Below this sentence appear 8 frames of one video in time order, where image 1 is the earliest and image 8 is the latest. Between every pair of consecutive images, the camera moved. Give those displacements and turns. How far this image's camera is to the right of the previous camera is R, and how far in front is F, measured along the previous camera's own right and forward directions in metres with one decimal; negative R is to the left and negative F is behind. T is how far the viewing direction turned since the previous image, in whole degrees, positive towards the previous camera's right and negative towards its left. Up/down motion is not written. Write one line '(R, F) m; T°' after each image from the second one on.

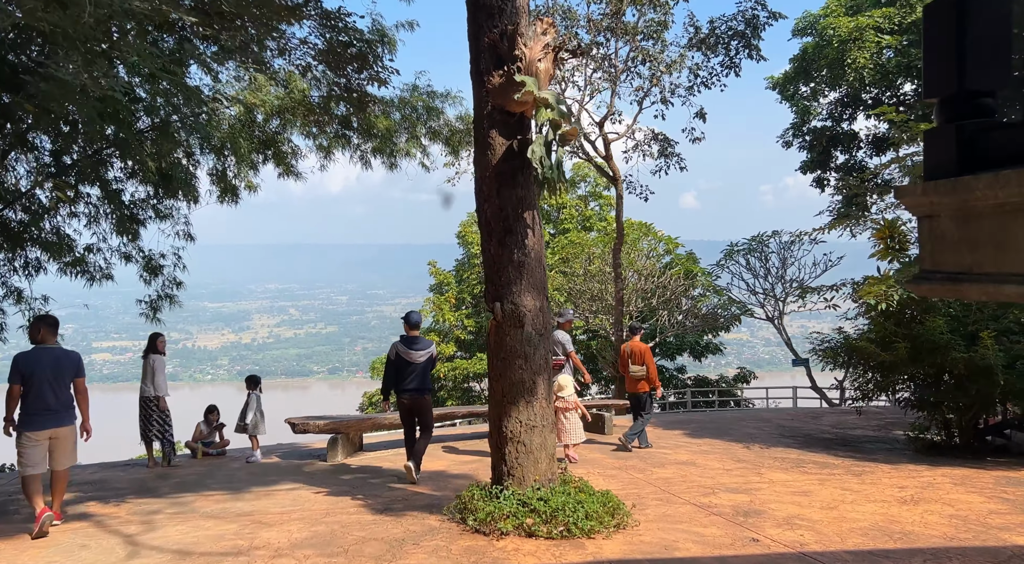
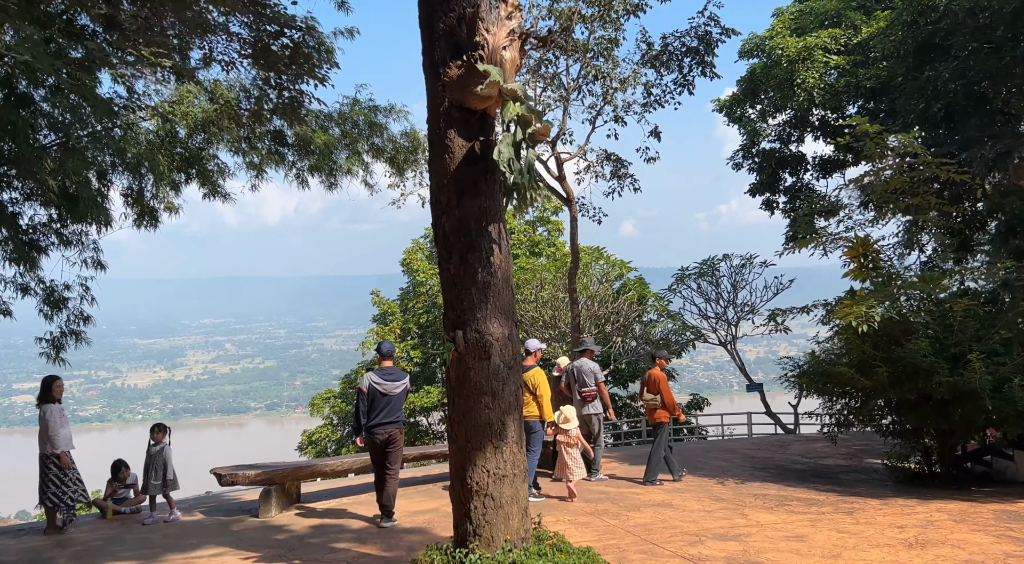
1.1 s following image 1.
(-0.1, +0.8) m; +4°
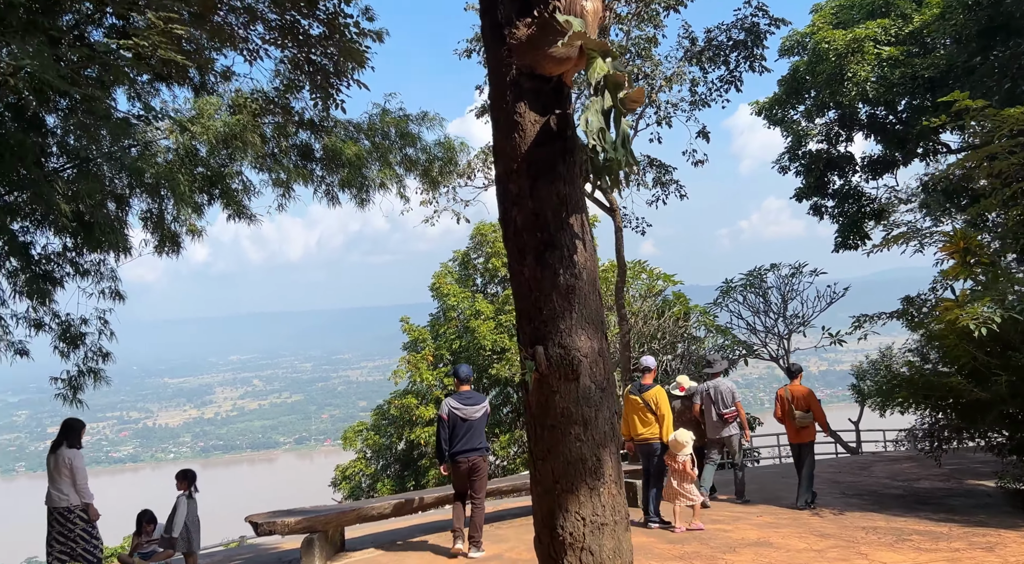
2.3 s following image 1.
(-0.3, +0.8) m; -2°
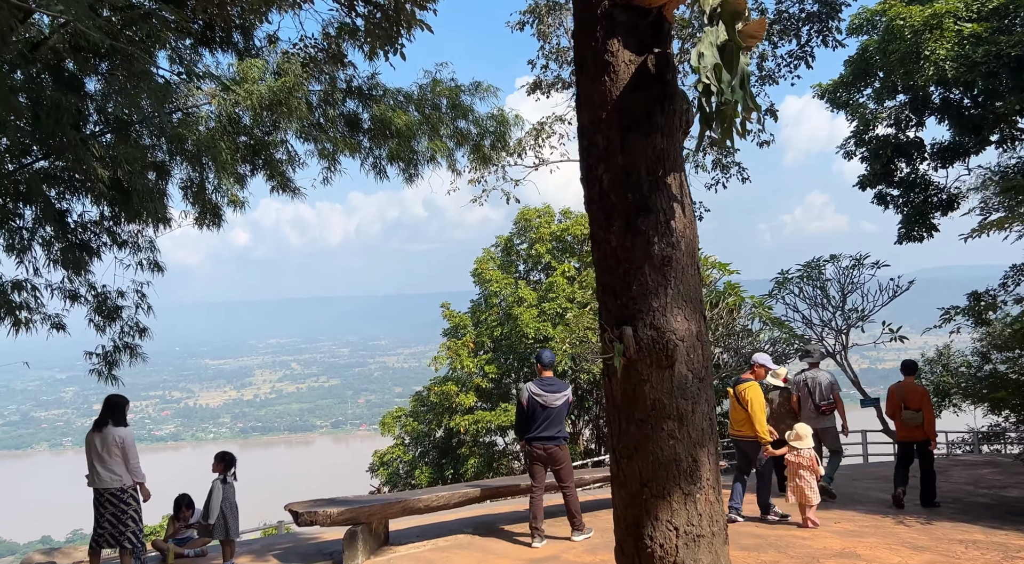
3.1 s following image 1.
(-0.2, +0.5) m; -3°
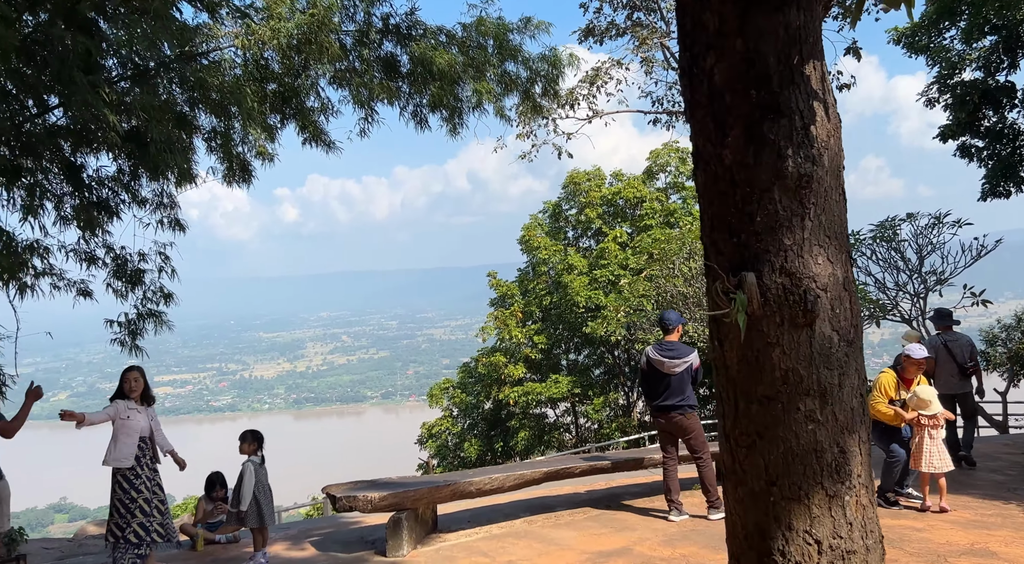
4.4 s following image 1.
(-0.1, +0.8) m; -3°
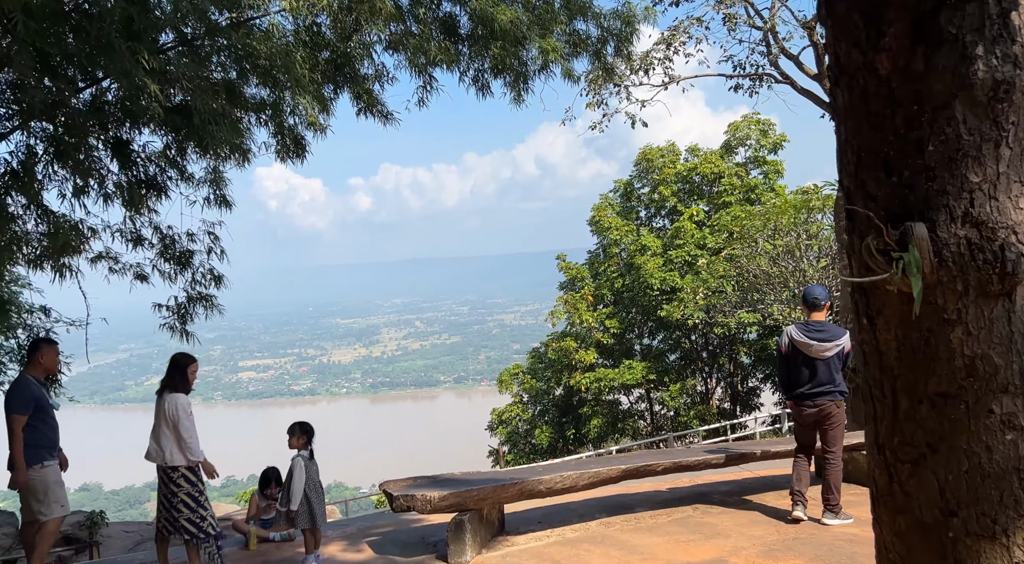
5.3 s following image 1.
(0.0, +0.6) m; -5°
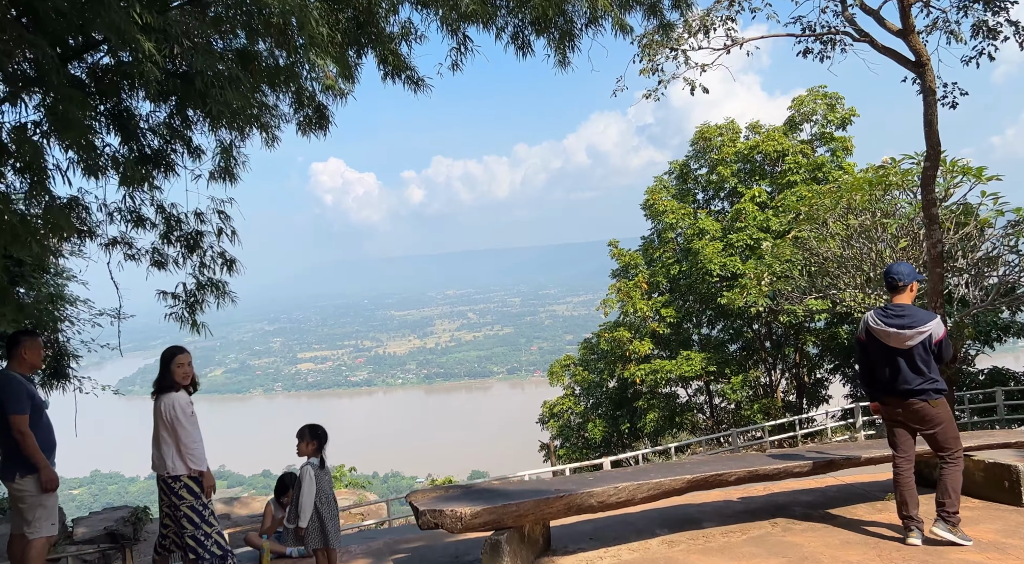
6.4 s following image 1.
(0.0, +0.8) m; -4°
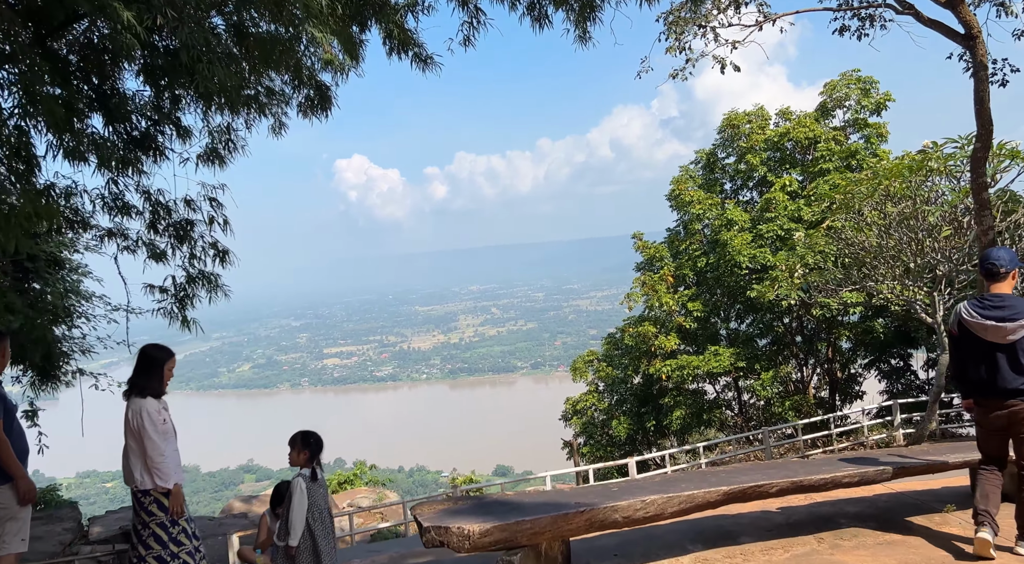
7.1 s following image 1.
(0.0, +0.5) m; -2°
